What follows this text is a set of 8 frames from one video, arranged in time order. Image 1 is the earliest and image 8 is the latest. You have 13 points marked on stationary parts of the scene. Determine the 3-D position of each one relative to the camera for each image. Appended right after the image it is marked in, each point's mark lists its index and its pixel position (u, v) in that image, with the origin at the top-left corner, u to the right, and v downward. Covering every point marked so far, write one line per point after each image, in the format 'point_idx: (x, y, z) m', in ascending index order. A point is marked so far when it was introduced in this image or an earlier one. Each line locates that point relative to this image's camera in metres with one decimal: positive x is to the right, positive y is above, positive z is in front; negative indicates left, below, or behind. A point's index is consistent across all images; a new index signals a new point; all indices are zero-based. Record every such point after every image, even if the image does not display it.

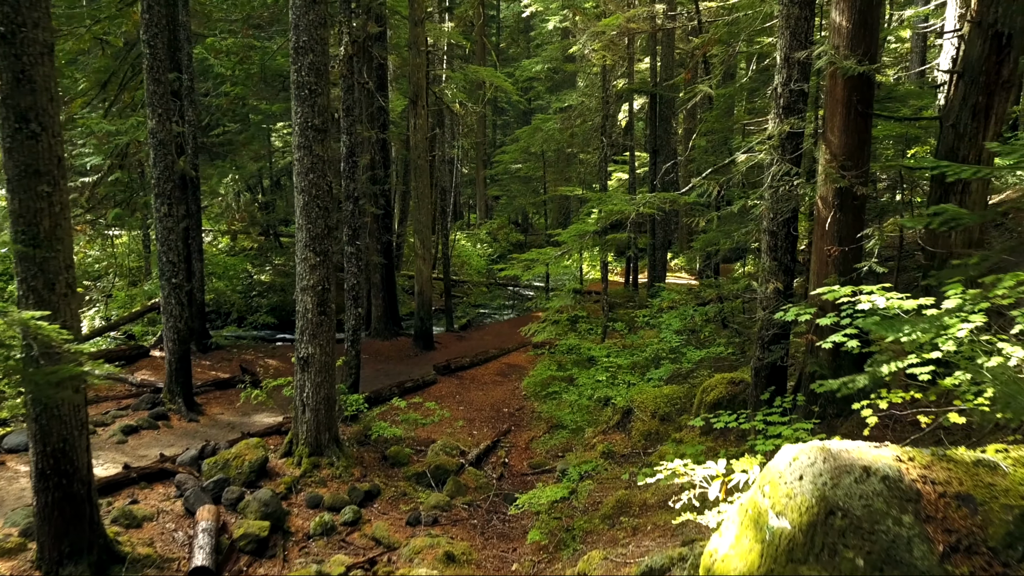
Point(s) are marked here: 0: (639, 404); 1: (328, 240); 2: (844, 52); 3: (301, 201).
0: (+2.1, -2.0, +8.8) m
1: (-2.7, +0.7, +7.7) m
2: (+3.5, +2.5, +5.5) m
3: (-3.0, +1.2, +7.5) m
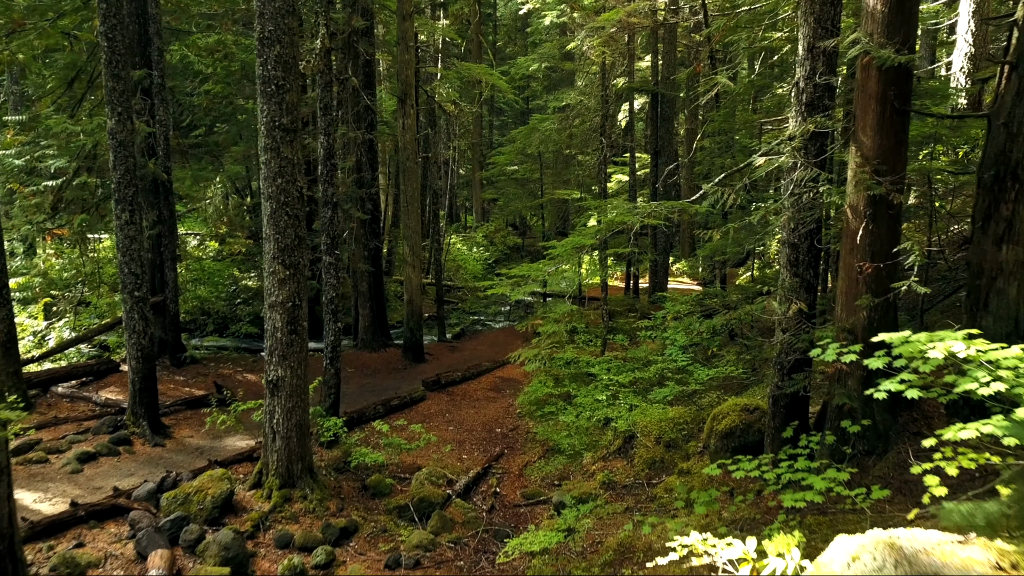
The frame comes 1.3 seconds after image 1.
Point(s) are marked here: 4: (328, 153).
0: (+2.0, -2.2, +8.1) m
1: (-2.8, +0.5, +7.0) m
2: (+3.4, +2.3, +4.8) m
3: (-3.2, +1.0, +6.8) m
4: (-3.1, +2.3, +8.8) m
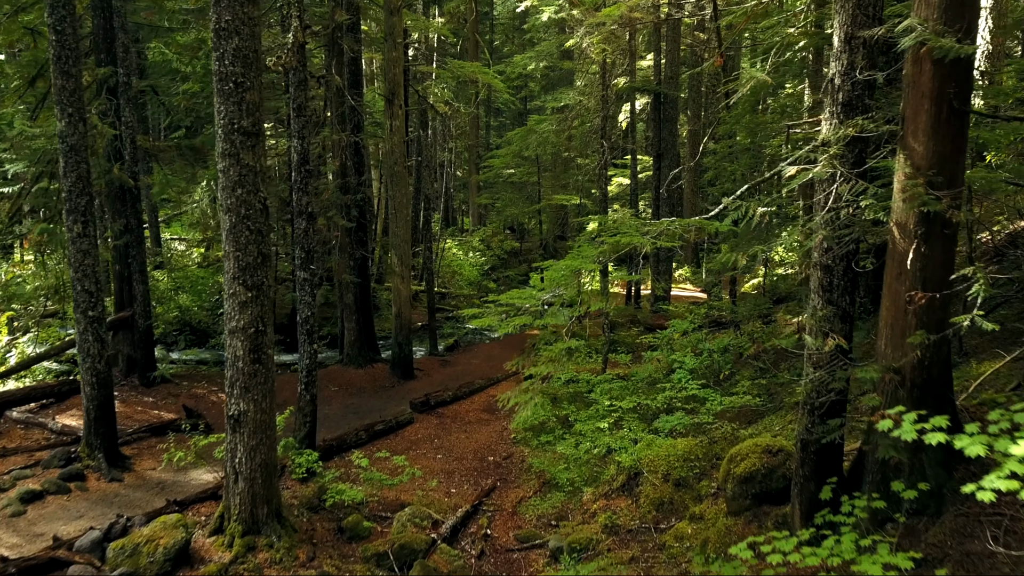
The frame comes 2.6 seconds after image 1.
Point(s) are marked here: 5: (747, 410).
0: (+1.9, -2.4, +7.3) m
1: (-2.9, +0.2, +6.2) m
2: (+3.3, +2.0, +4.1) m
3: (-3.3, +0.7, +6.0) m
4: (-3.2, +2.0, +8.0) m
5: (+3.4, -1.8, +7.5) m
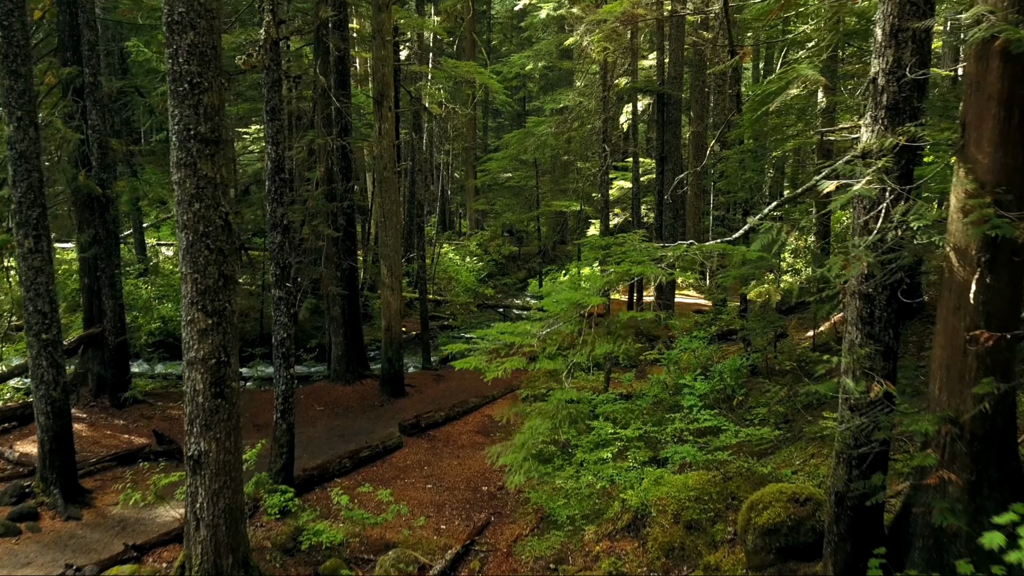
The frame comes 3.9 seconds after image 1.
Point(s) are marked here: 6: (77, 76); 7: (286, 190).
0: (+1.8, -2.7, +6.6) m
1: (-3.0, -0.1, +5.5) m
2: (+3.2, +1.8, +3.4) m
3: (-3.3, +0.5, +5.3) m
4: (-3.3, +1.7, +7.3) m
5: (+3.3, -2.0, +6.9) m
6: (-7.8, +3.8, +9.3) m
7: (-3.2, +1.4, +7.4) m
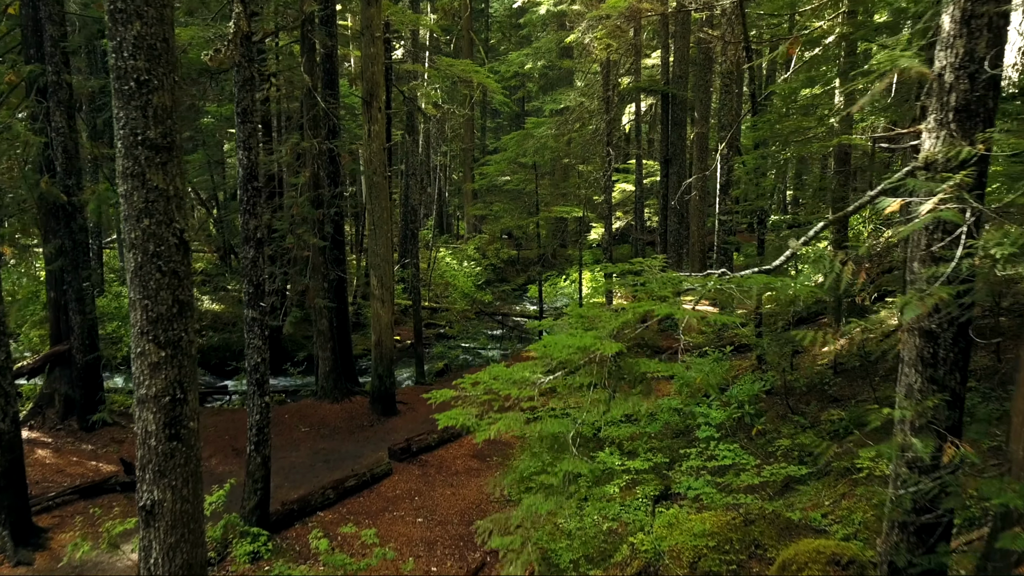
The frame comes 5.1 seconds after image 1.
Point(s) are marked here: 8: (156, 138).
0: (+1.8, -3.0, +5.9) m
1: (-3.1, -0.3, +4.8) m
2: (+3.2, +1.5, +2.7) m
3: (-3.4, +0.2, +4.6) m
4: (-3.4, +1.4, +6.6) m
5: (+3.3, -2.3, +6.2) m
6: (-7.8, +3.5, +8.6) m
7: (-3.3, +1.1, +6.7) m
8: (-3.1, +1.3, +4.6) m
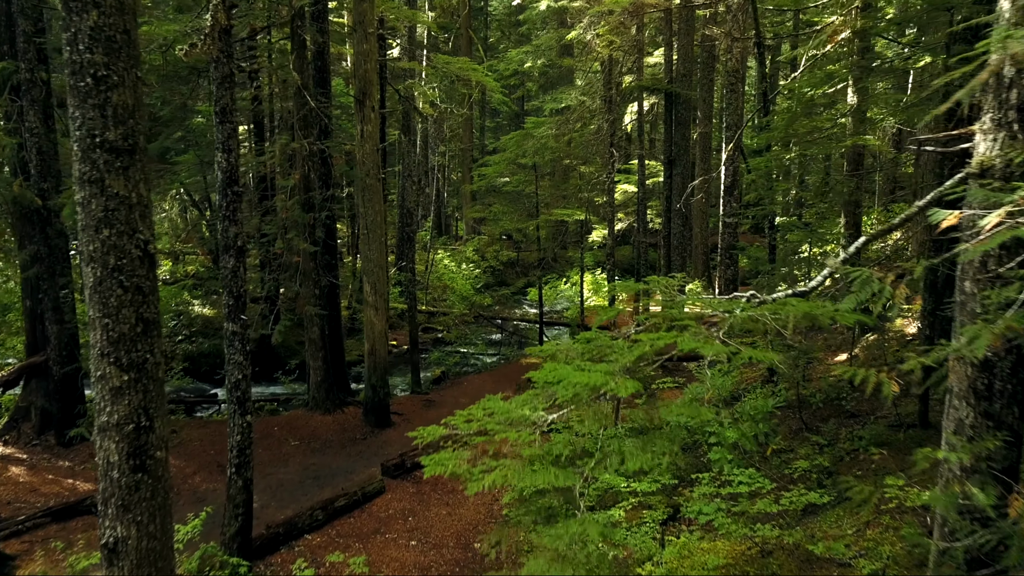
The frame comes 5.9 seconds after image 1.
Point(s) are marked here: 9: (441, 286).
0: (+1.8, -3.1, +5.5) m
1: (-3.1, -0.5, +4.4) m
2: (+3.2, +1.4, +2.3) m
3: (-3.4, +0.1, +4.2) m
4: (-3.4, +1.3, +6.2) m
5: (+3.3, -2.4, +5.8) m
6: (-7.8, +3.4, +8.2) m
7: (-3.3, +1.0, +6.3) m
8: (-3.1, +1.2, +4.1) m
9: (-2.7, +0.1, +19.8) m
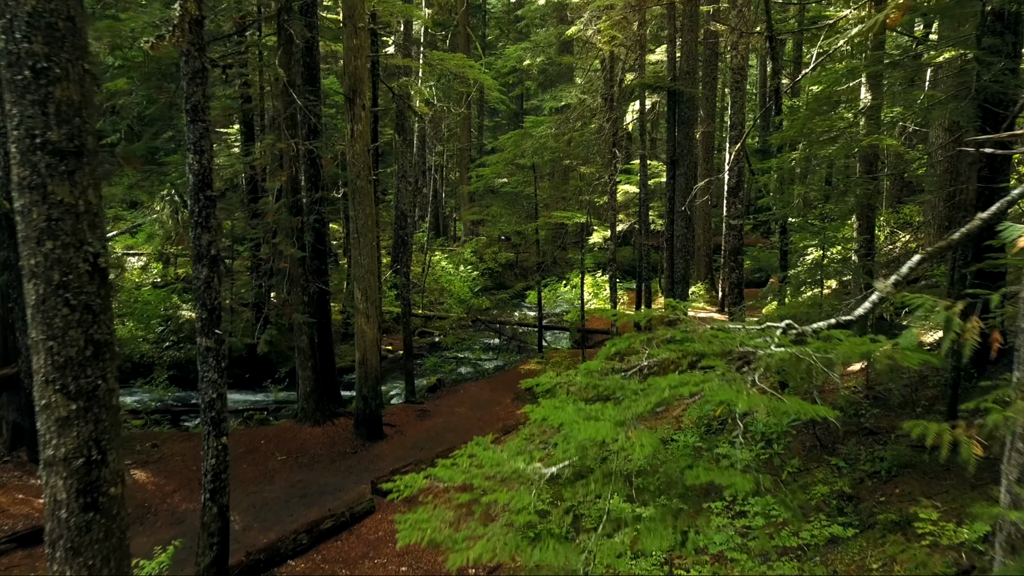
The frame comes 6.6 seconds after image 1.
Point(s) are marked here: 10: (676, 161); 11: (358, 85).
0: (+1.7, -3.2, +5.1) m
1: (-3.1, -0.6, +4.0) m
2: (+3.1, +1.2, +1.8) m
3: (-3.4, 0.0, +3.8) m
4: (-3.4, +1.2, +5.7) m
5: (+3.2, -2.5, +5.3) m
6: (-7.9, +3.2, +7.7) m
7: (-3.3, +0.9, +5.8) m
8: (-3.2, +1.0, +3.7) m
9: (-2.8, -0.1, +19.3) m
10: (+4.6, +3.5, +14.7) m
11: (-3.0, +3.9, +10.0) m
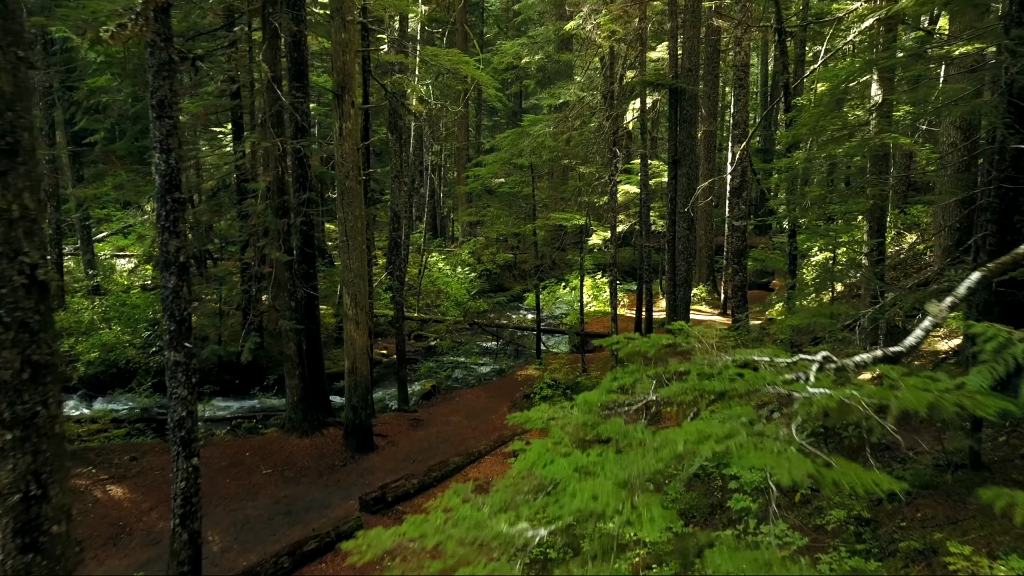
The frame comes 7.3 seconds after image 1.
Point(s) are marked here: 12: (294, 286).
0: (+1.7, -3.3, +4.6) m
1: (-3.2, -0.7, +3.5) m
2: (+3.1, +1.1, +1.4) m
3: (-3.5, -0.1, +3.3) m
4: (-3.5, +1.1, +5.3) m
5: (+3.1, -2.6, +4.9) m
6: (-7.9, +3.2, +7.3) m
7: (-3.4, +0.8, +5.4) m
8: (-3.3, +0.9, +3.3) m
9: (-2.8, -0.1, +18.9) m
10: (+4.6, +3.4, +14.2) m
11: (-3.0, +3.8, +9.6) m
12: (-4.1, +0.1, +9.7) m
